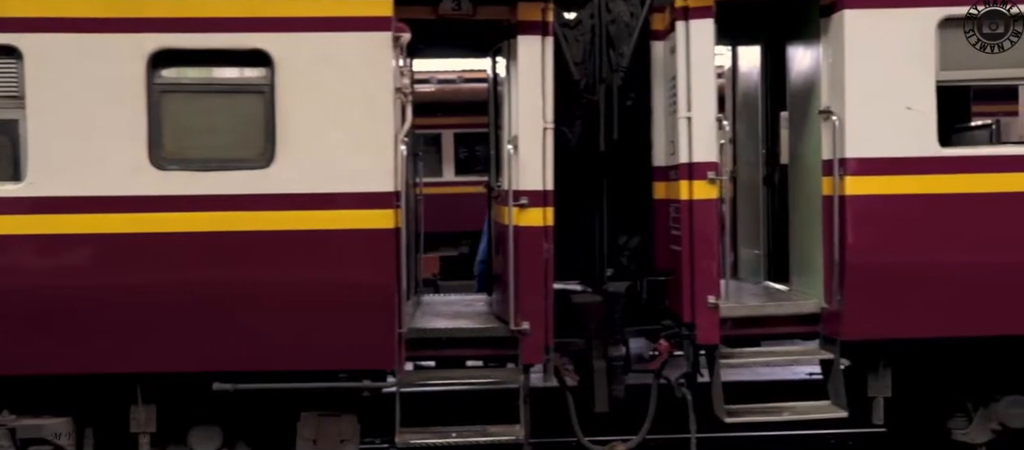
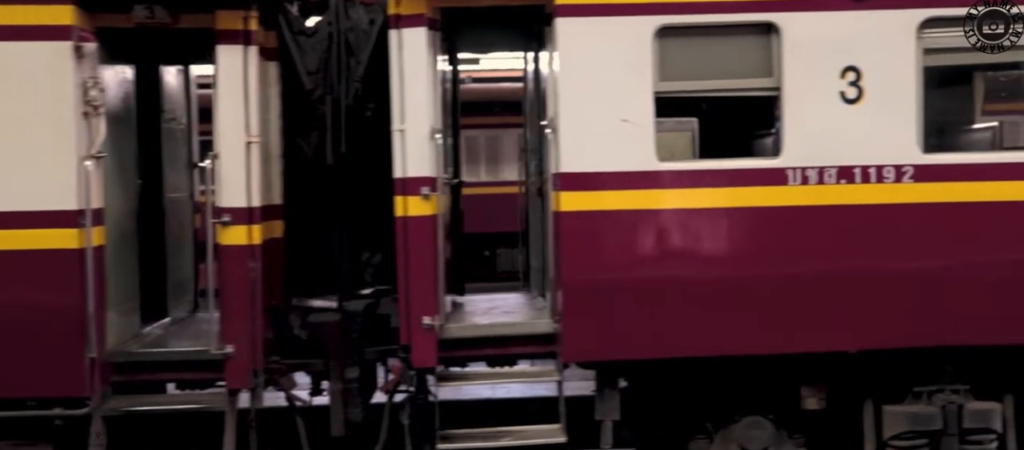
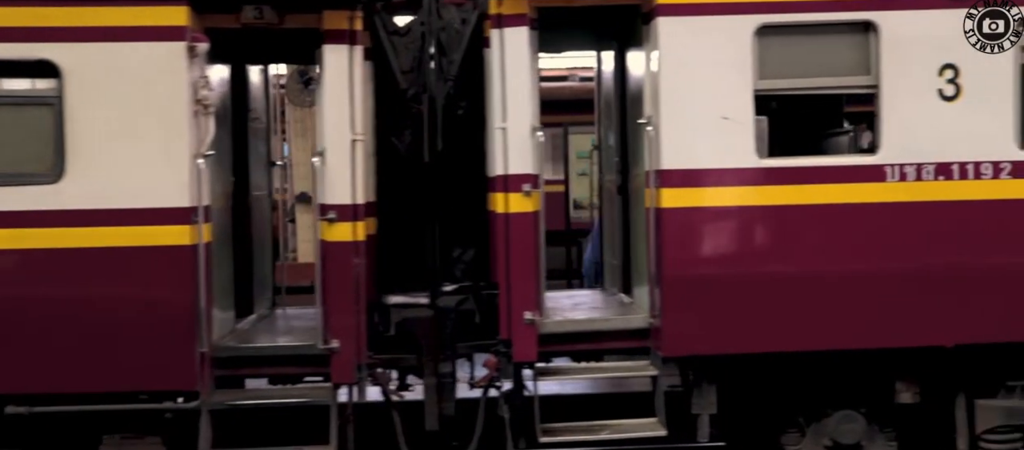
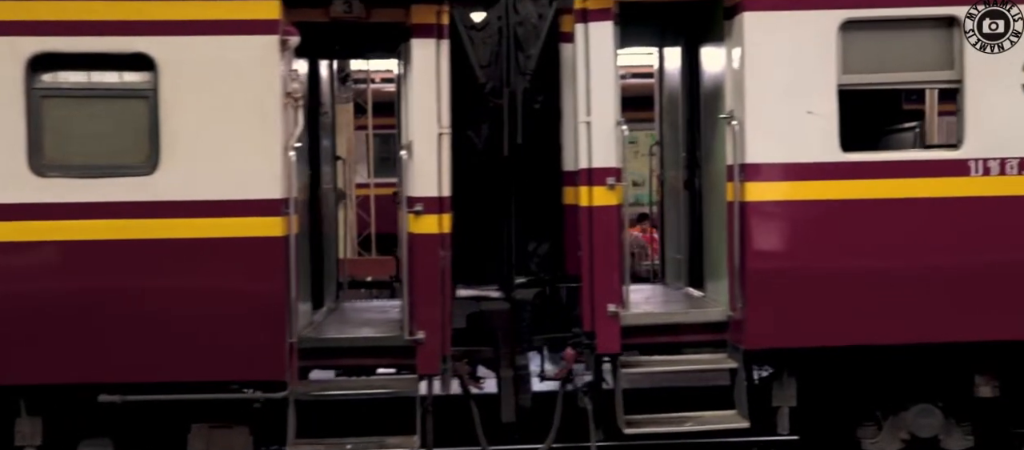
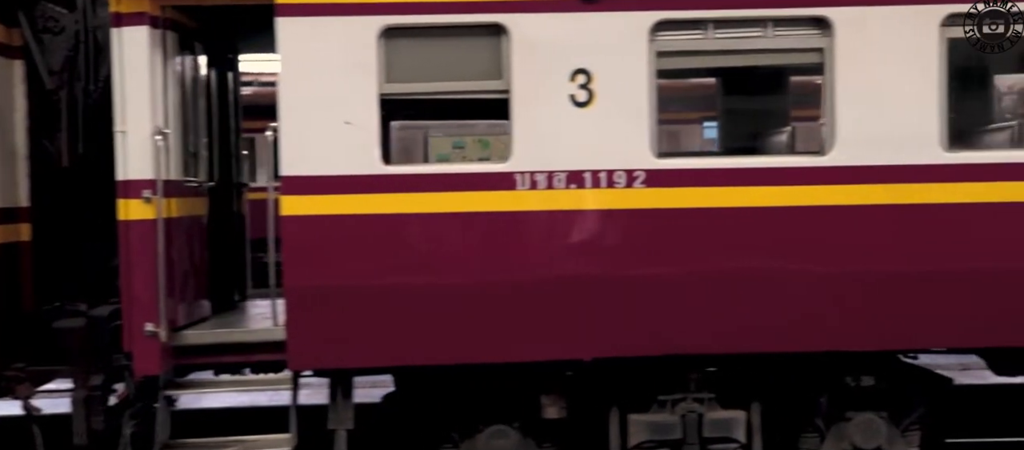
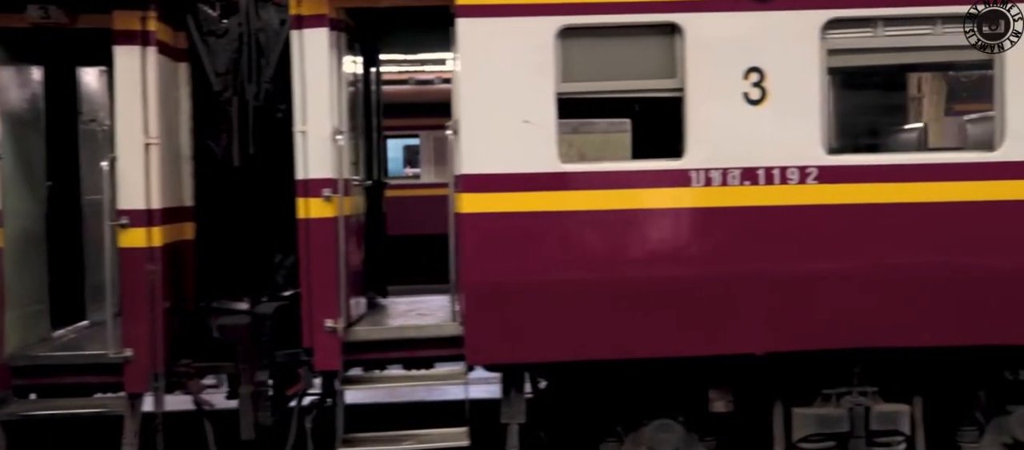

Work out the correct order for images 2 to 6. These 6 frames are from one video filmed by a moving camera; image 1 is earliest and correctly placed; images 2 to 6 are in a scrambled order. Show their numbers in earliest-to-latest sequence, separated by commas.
4, 3, 2, 6, 5
